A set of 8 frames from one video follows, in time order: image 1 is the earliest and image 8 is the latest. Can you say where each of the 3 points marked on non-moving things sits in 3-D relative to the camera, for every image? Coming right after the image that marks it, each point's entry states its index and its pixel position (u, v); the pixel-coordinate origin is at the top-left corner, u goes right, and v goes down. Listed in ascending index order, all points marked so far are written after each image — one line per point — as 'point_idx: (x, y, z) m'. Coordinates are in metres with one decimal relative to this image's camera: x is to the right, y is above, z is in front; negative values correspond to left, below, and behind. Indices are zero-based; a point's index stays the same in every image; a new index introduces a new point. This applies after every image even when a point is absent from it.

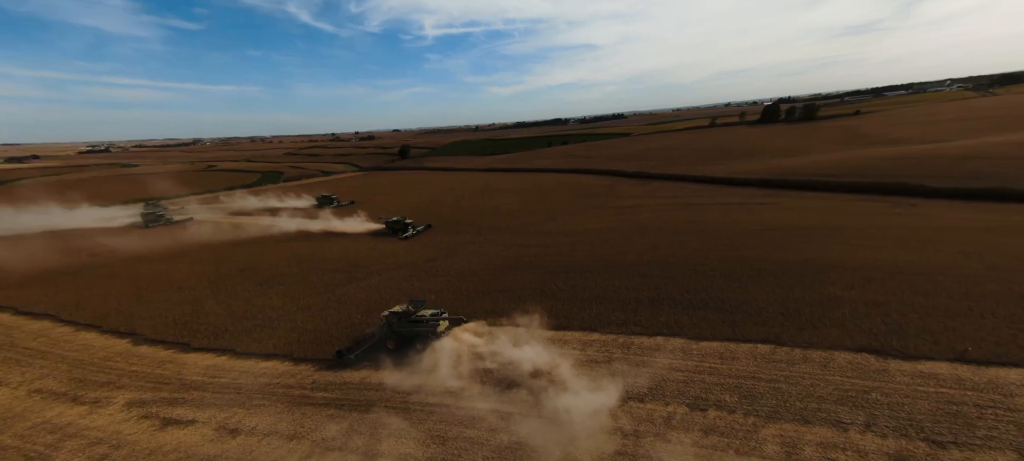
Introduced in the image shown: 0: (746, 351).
0: (+7.5, -3.9, +12.9) m
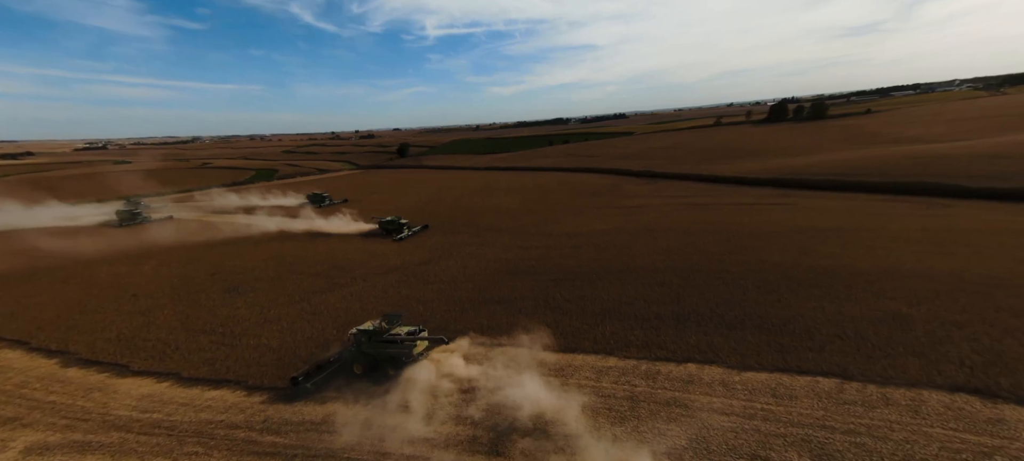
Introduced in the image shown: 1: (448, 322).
0: (+7.5, -4.0, +10.2) m
1: (-2.7, -3.9, +16.8) m
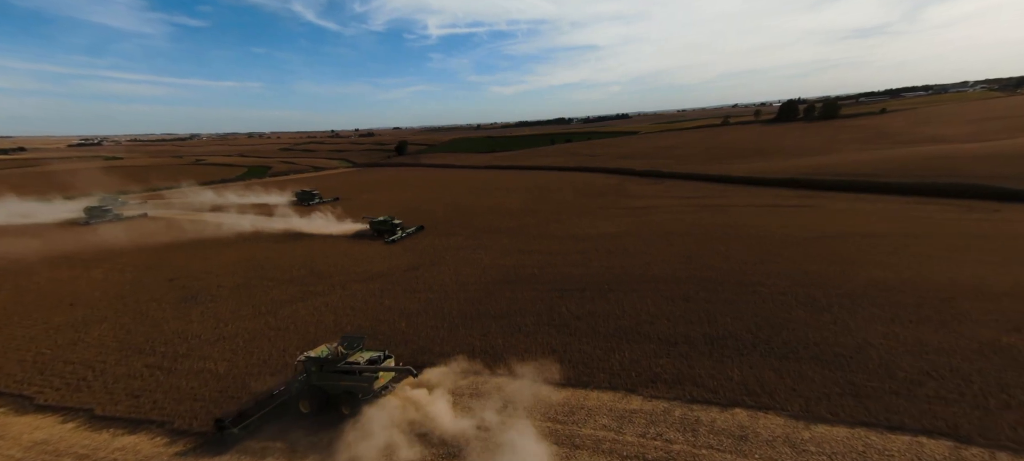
0: (+7.4, -4.1, +7.5) m
1: (-2.7, -4.0, +14.1) m
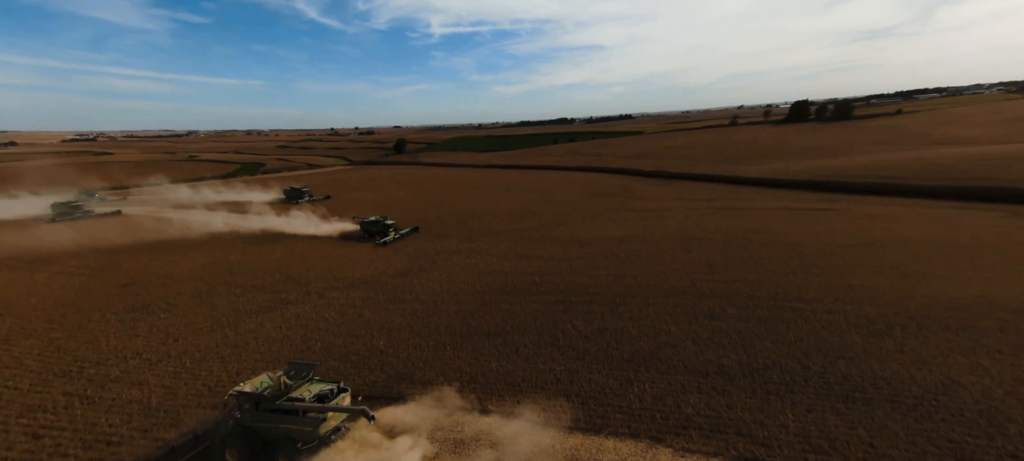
0: (+7.2, -4.3, +5.3) m
1: (-2.9, -4.1, +11.9) m
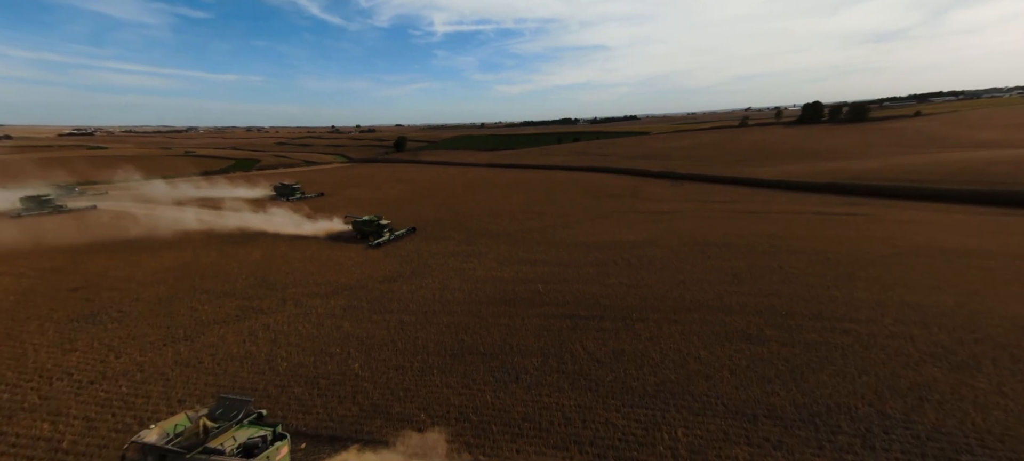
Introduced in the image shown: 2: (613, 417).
0: (+7.2, -4.5, +3.2) m
1: (-2.9, -4.1, +9.8) m
2: (+2.2, -3.9, +8.6) m
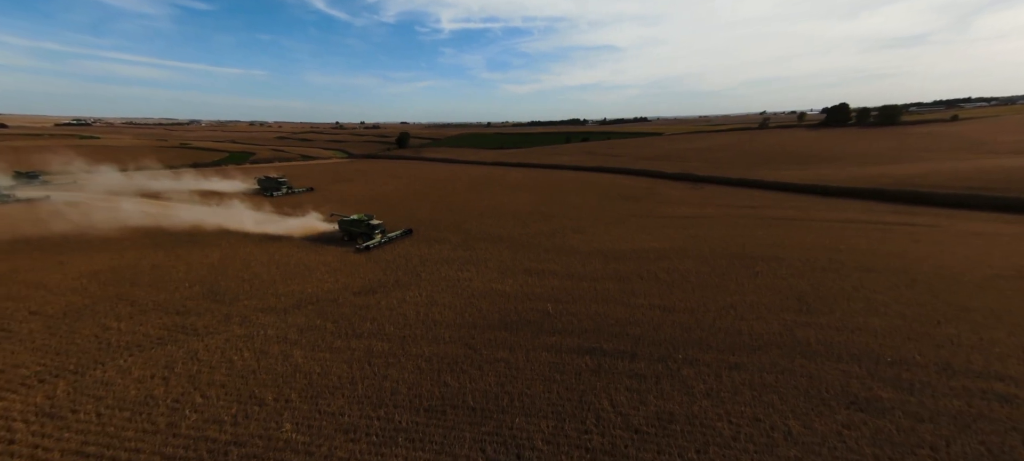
0: (+7.1, -4.7, -0.4) m
1: (-2.9, -4.2, +6.4) m
2: (+2.1, -4.1, +5.1) m
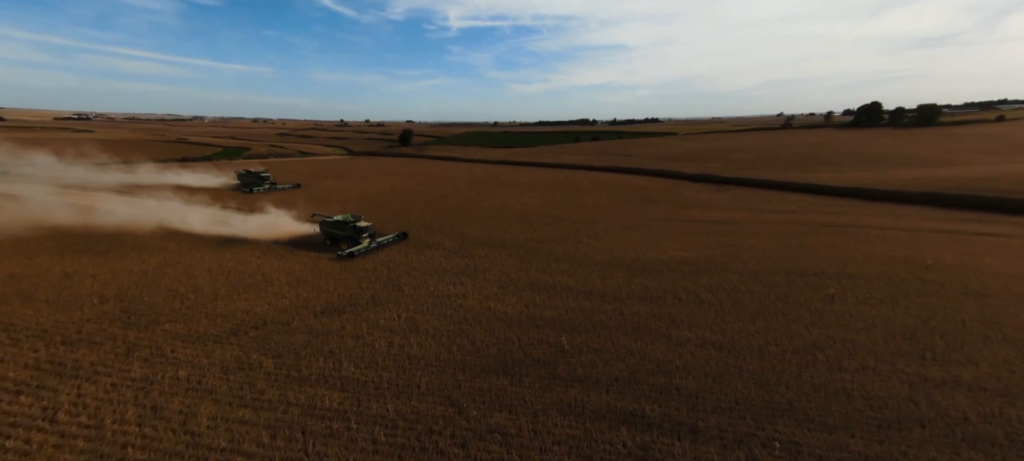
0: (+6.9, -5.0, -4.0) m
1: (-3.0, -4.3, +2.9) m
2: (+2.1, -4.3, +1.5) m
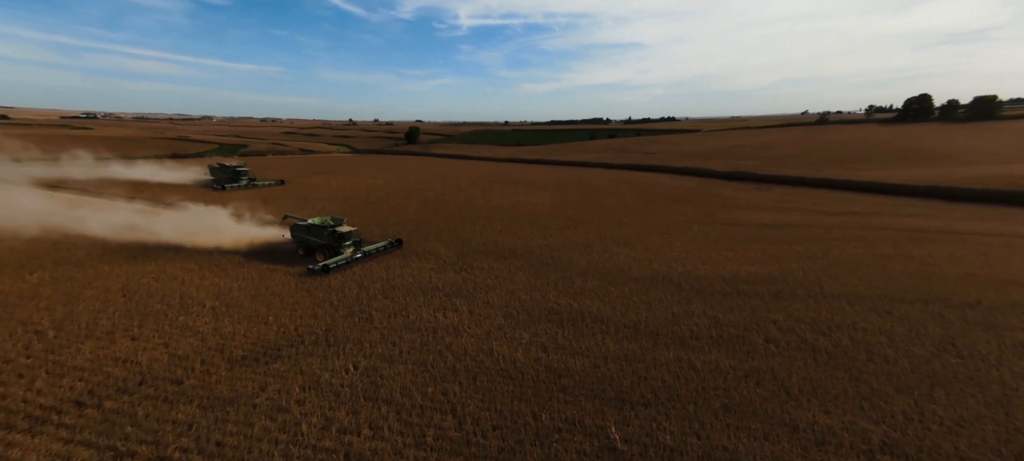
0: (+6.7, -5.1, -8.6) m
1: (-3.0, -4.4, -1.4) m
2: (+2.0, -4.4, -2.9) m
